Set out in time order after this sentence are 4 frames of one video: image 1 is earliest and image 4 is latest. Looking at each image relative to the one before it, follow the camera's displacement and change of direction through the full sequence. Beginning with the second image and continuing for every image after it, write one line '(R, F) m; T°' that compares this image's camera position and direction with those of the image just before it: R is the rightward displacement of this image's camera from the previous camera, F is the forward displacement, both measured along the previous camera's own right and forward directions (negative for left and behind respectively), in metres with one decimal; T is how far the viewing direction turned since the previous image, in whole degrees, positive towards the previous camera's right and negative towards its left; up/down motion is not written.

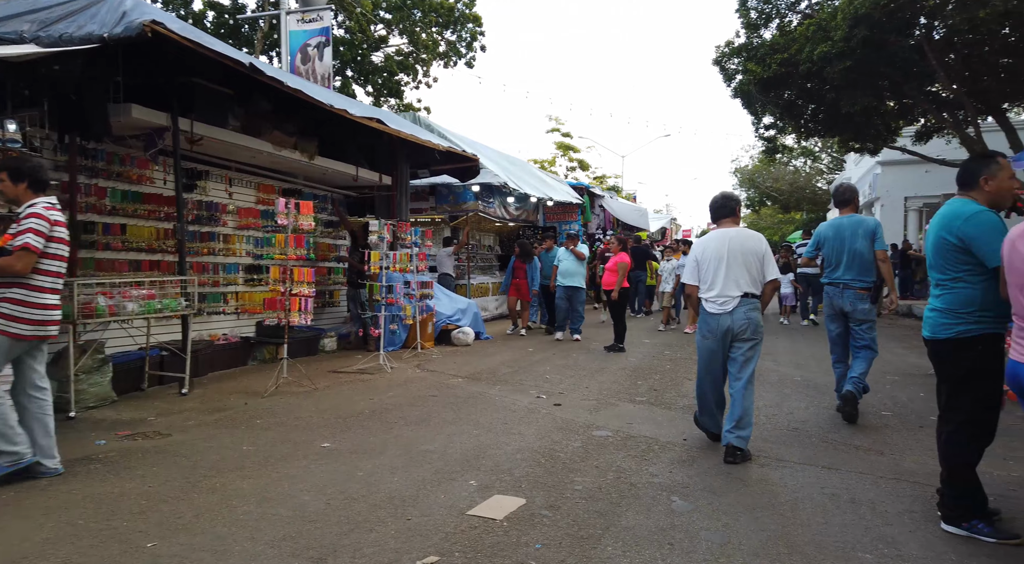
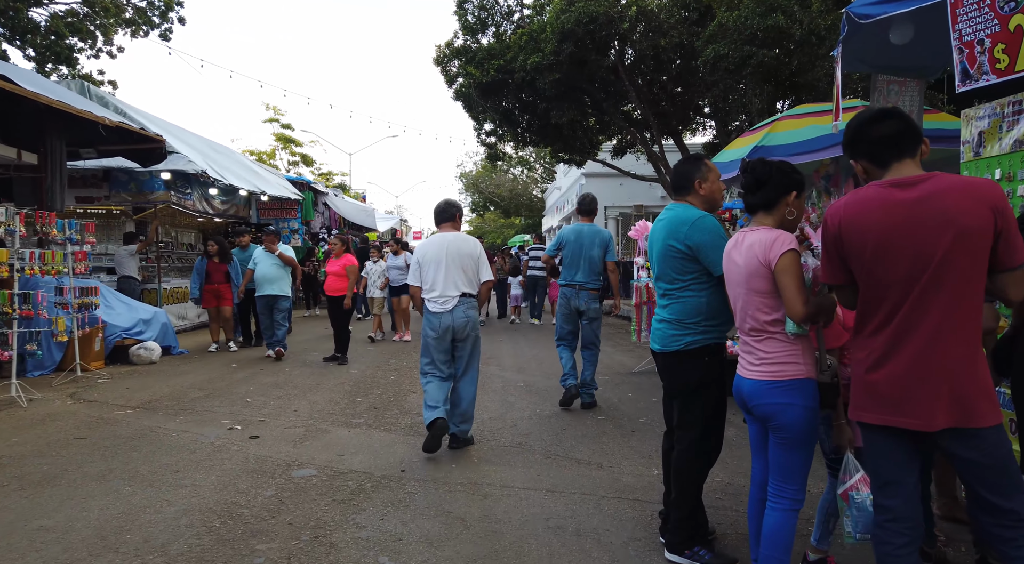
(+0.3, +0.7) m; +23°
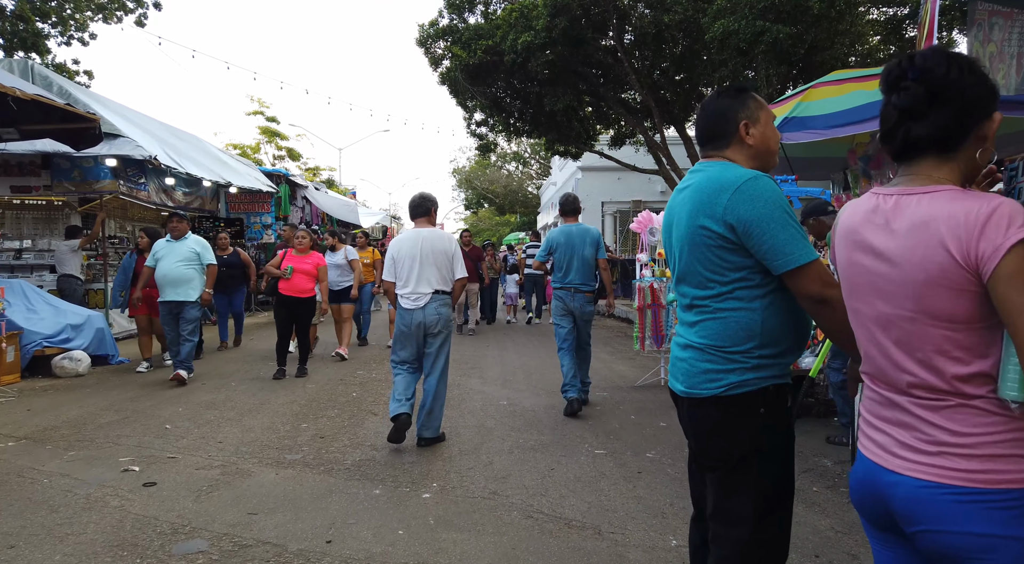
(+0.1, +1.1) m; 0°
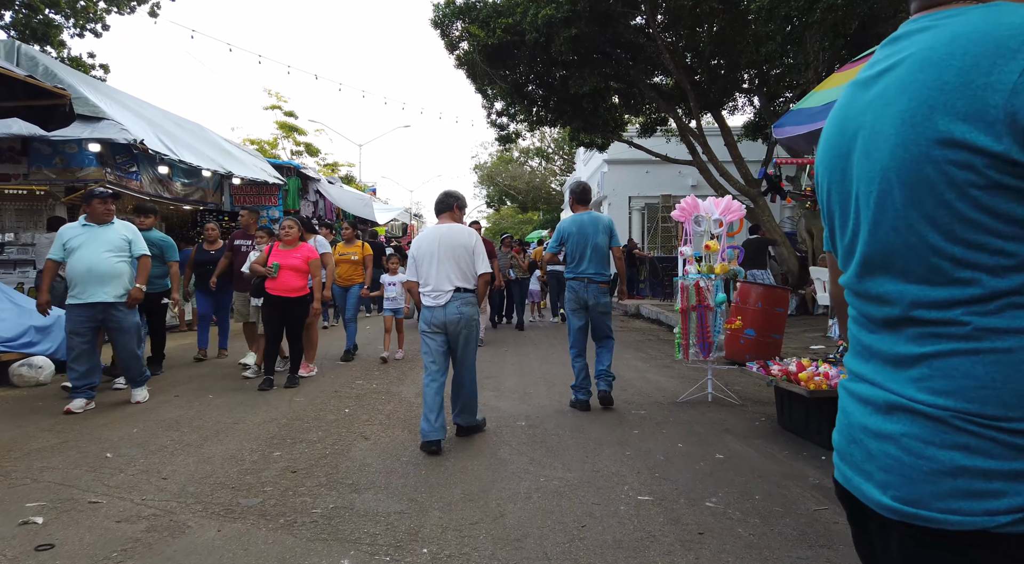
(0.0, +1.0) m; -2°
